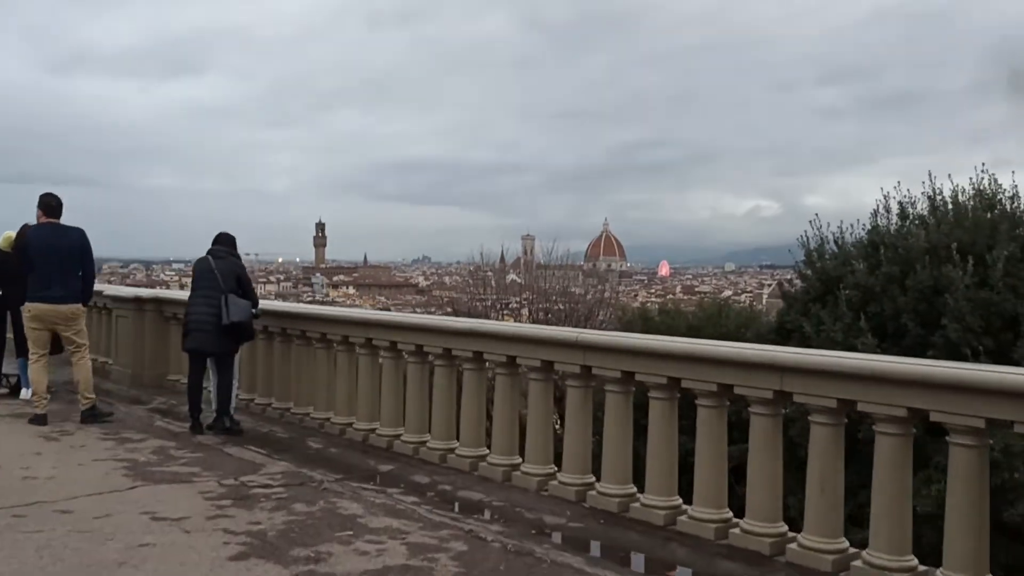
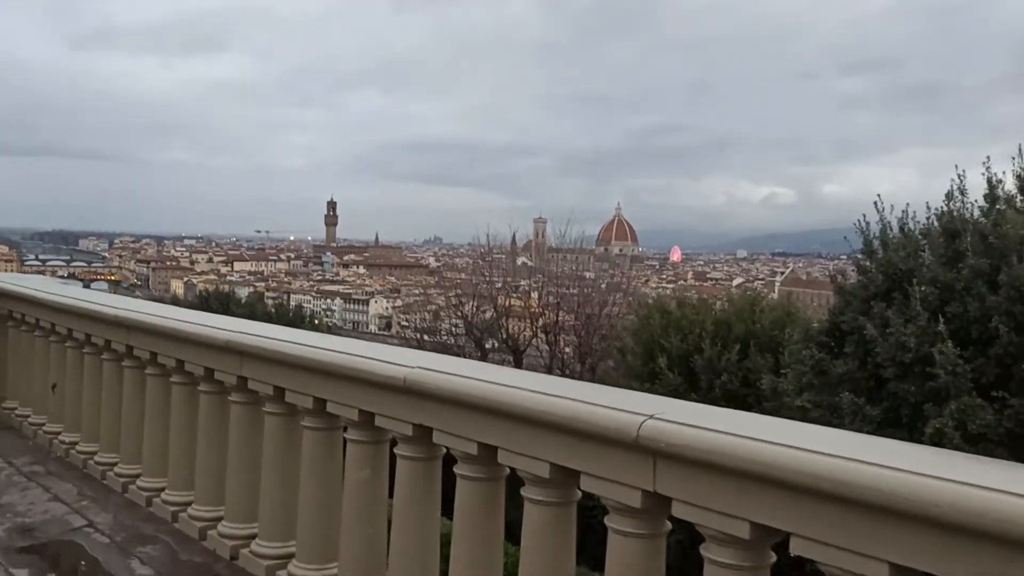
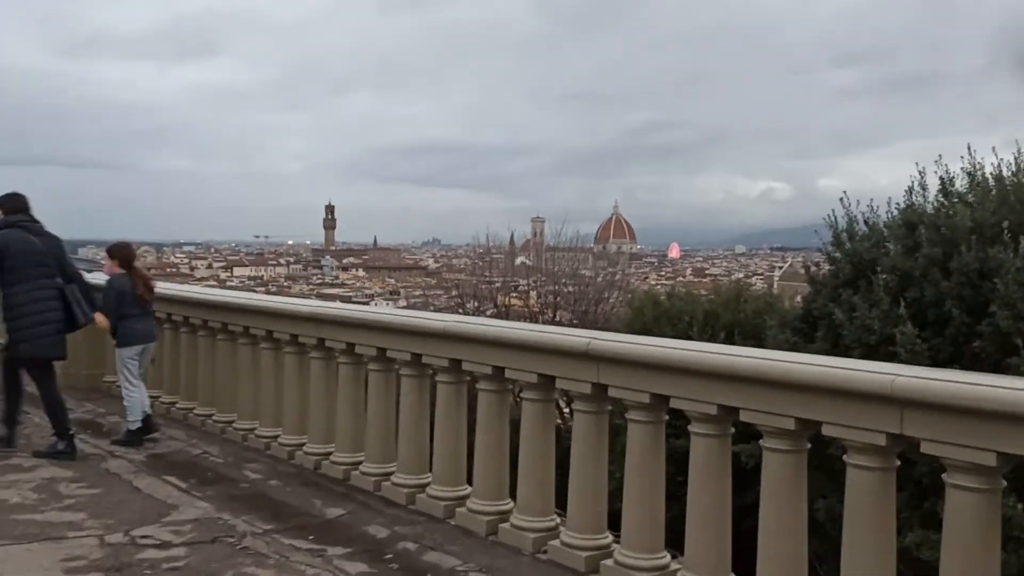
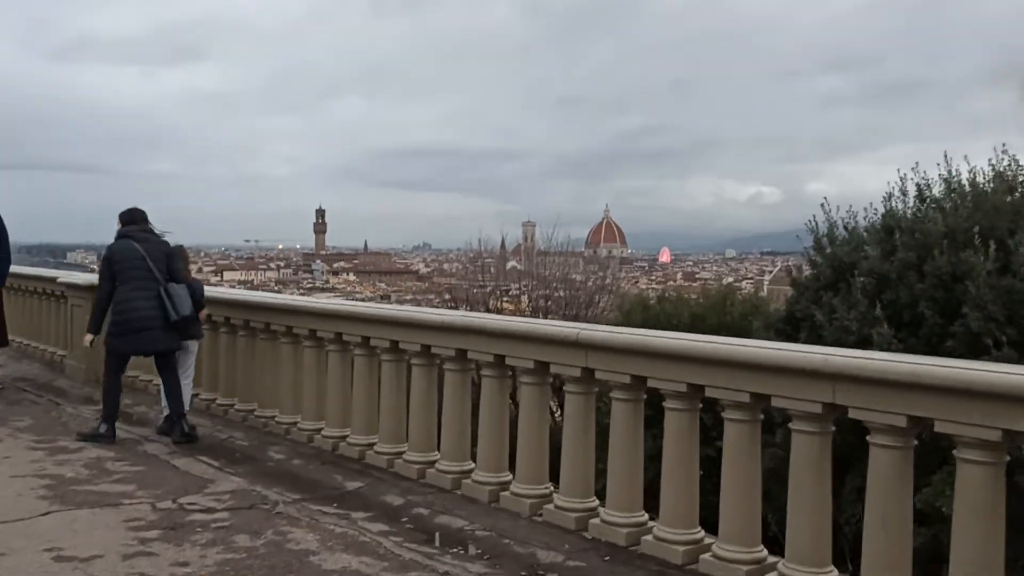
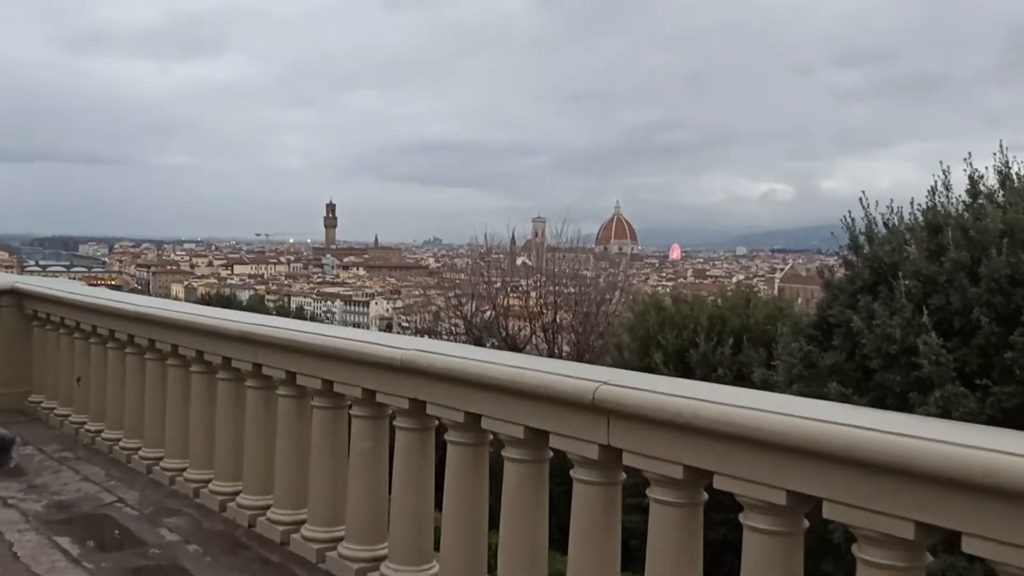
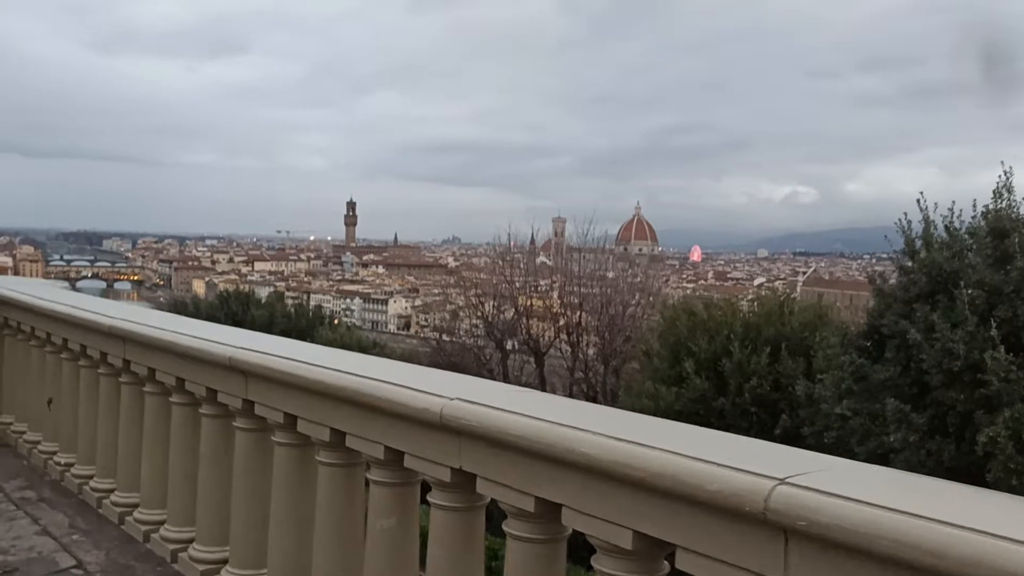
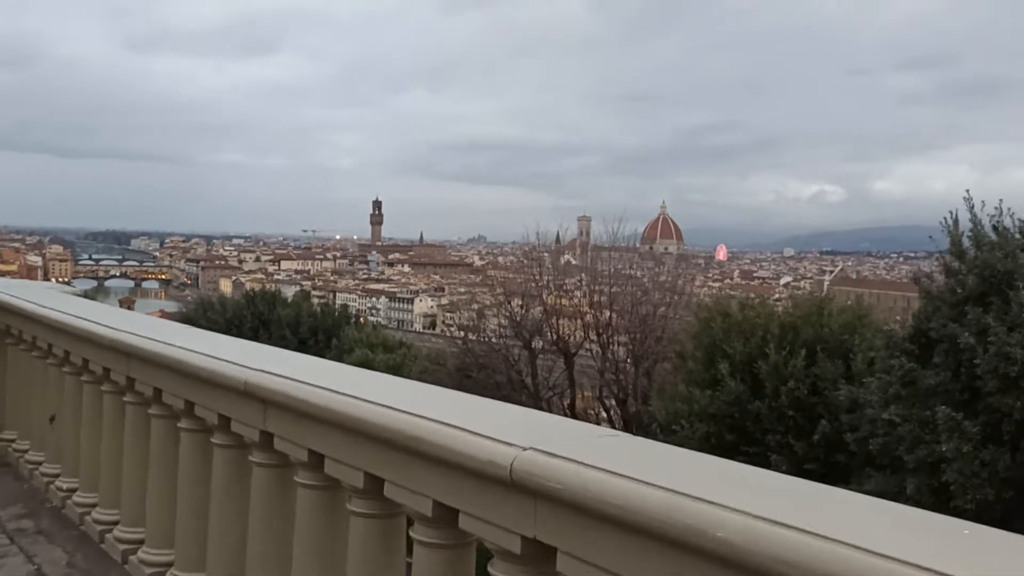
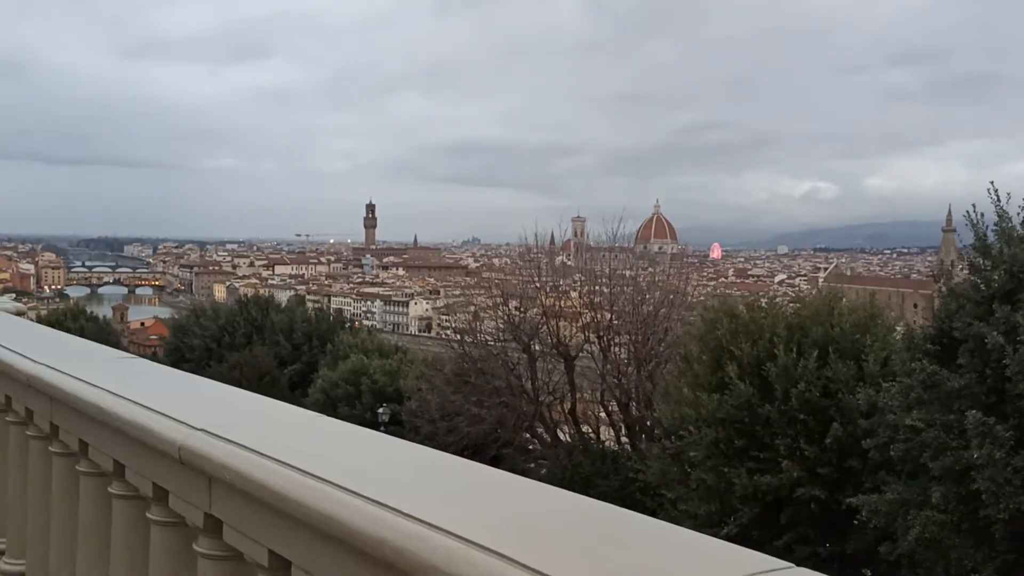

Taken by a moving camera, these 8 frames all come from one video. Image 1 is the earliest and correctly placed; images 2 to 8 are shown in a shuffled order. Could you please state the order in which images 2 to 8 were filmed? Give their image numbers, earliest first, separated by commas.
4, 3, 5, 2, 6, 7, 8
